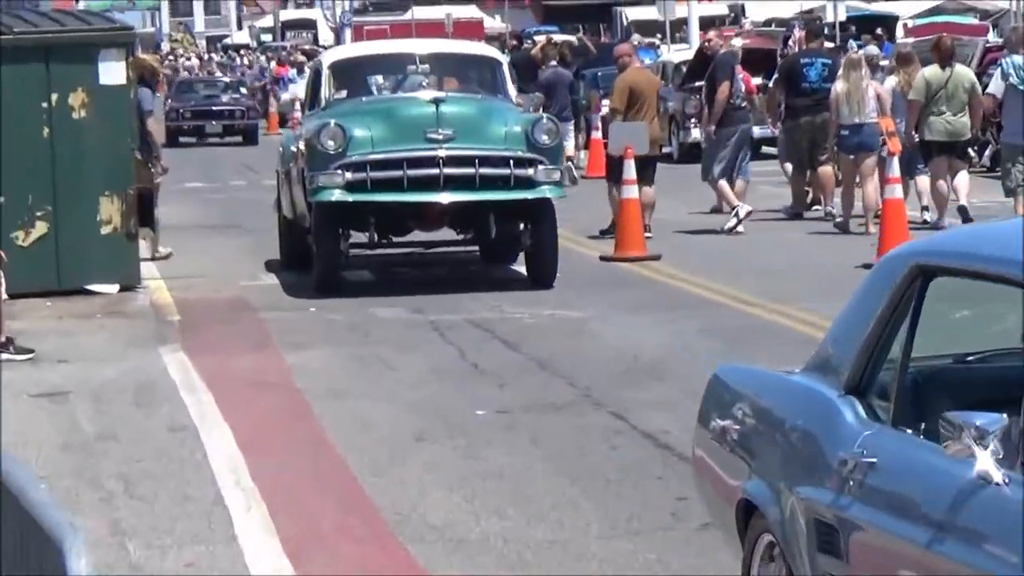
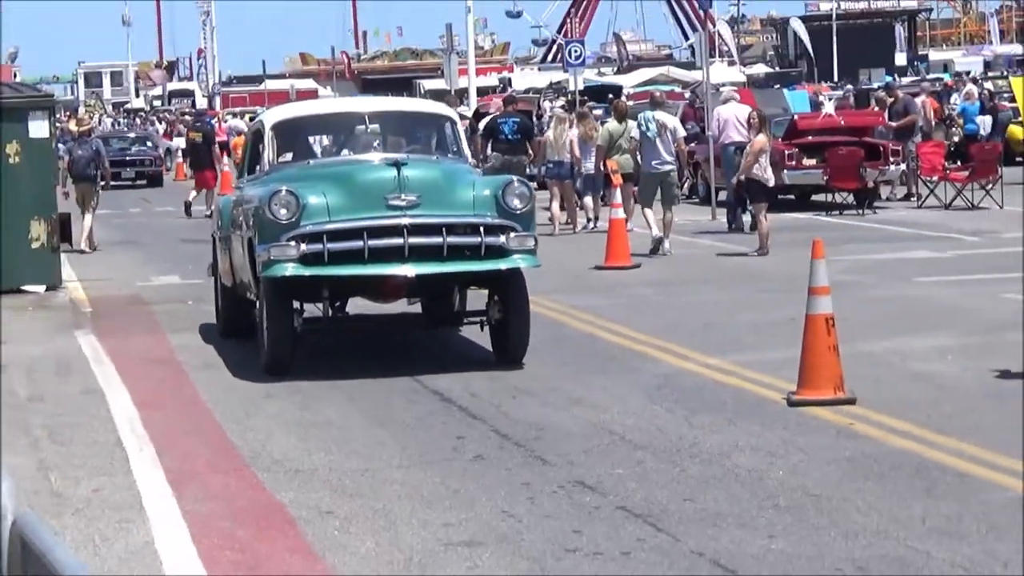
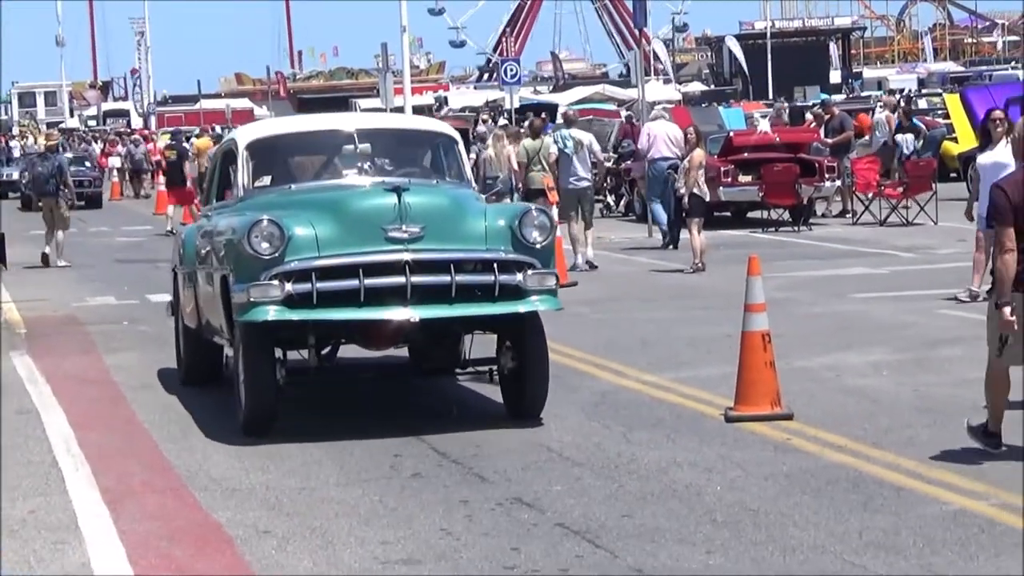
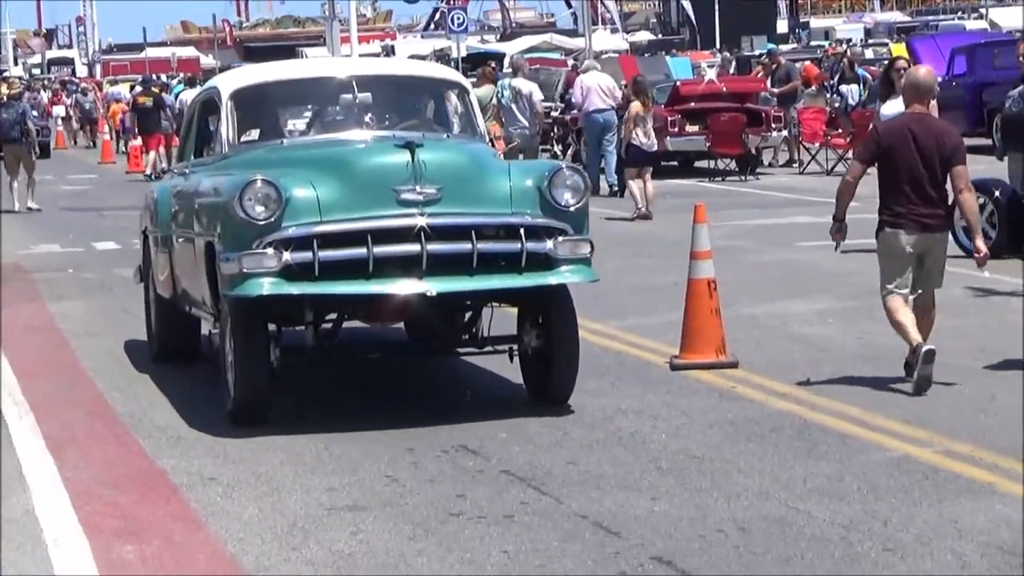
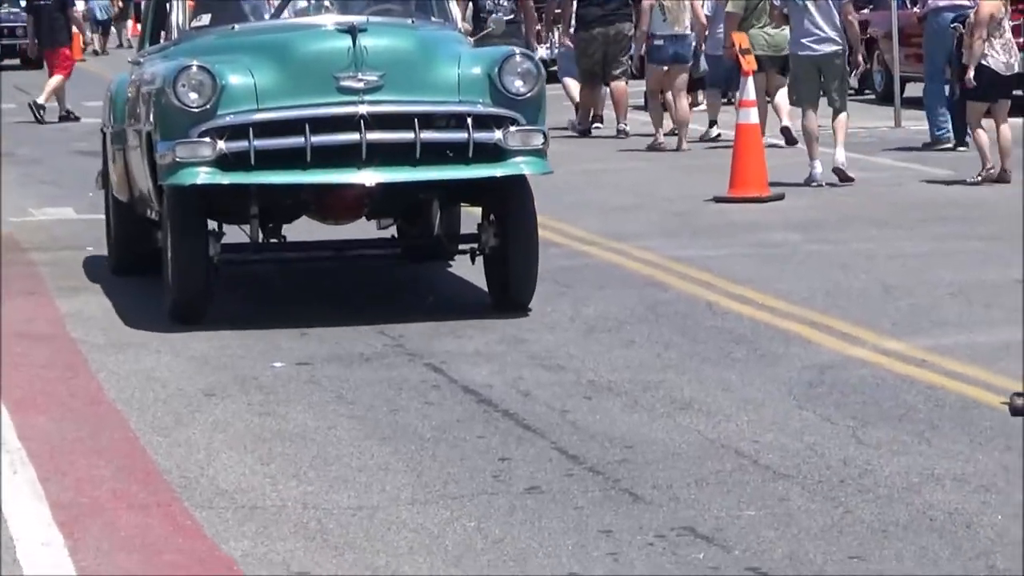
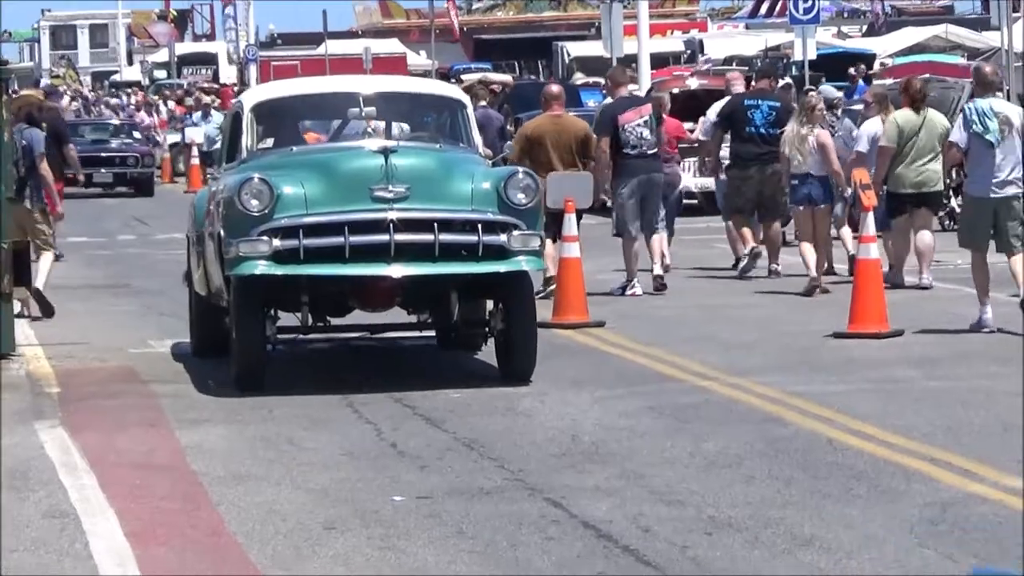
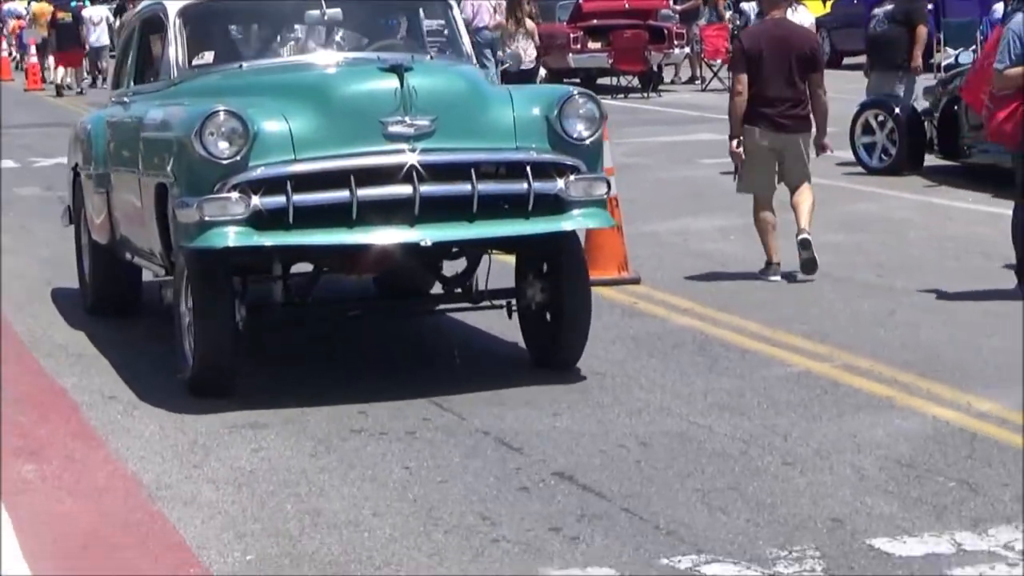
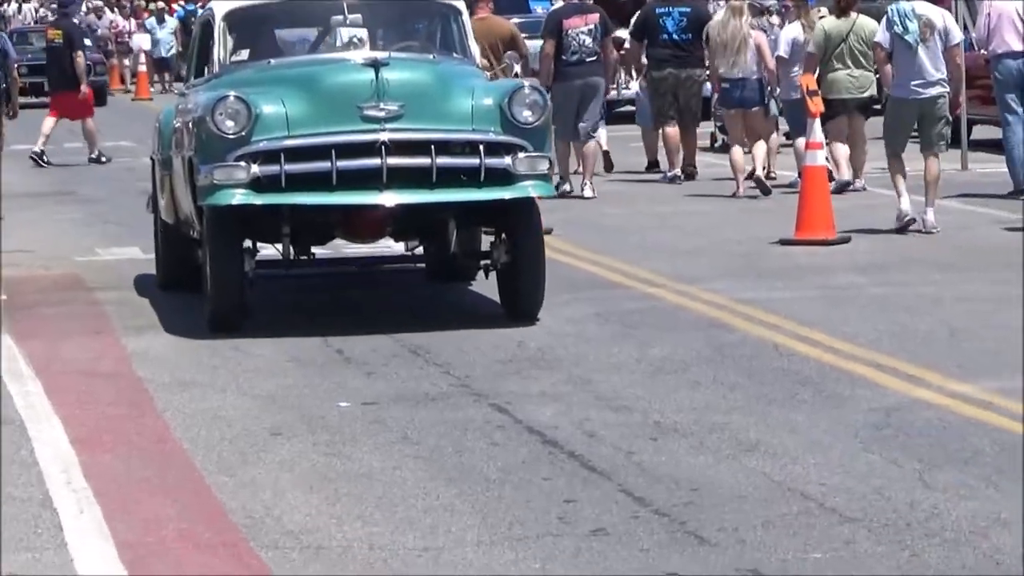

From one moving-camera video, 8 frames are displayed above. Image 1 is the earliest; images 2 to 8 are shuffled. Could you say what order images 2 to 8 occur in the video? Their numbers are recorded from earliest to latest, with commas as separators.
6, 8, 5, 2, 3, 4, 7
